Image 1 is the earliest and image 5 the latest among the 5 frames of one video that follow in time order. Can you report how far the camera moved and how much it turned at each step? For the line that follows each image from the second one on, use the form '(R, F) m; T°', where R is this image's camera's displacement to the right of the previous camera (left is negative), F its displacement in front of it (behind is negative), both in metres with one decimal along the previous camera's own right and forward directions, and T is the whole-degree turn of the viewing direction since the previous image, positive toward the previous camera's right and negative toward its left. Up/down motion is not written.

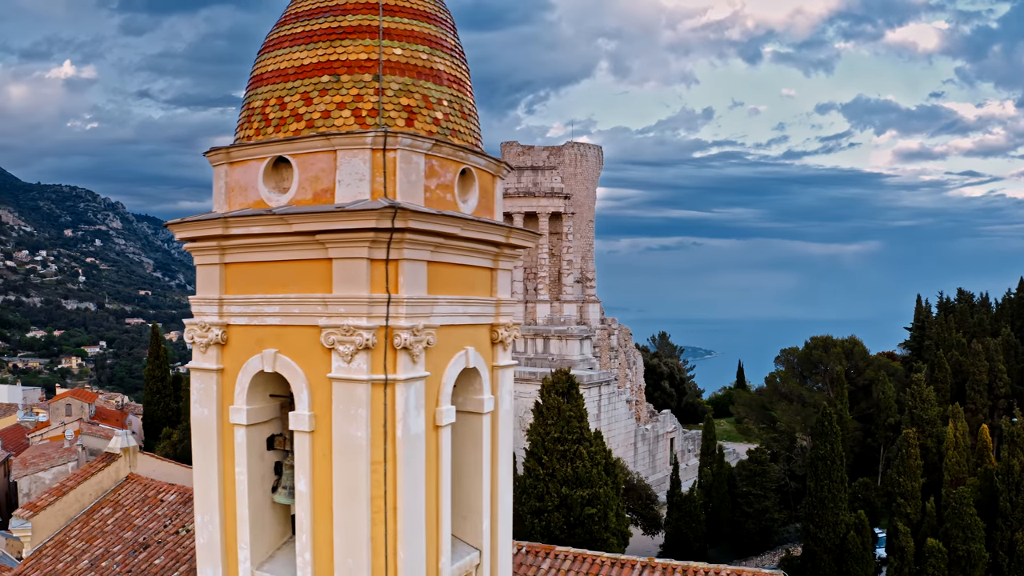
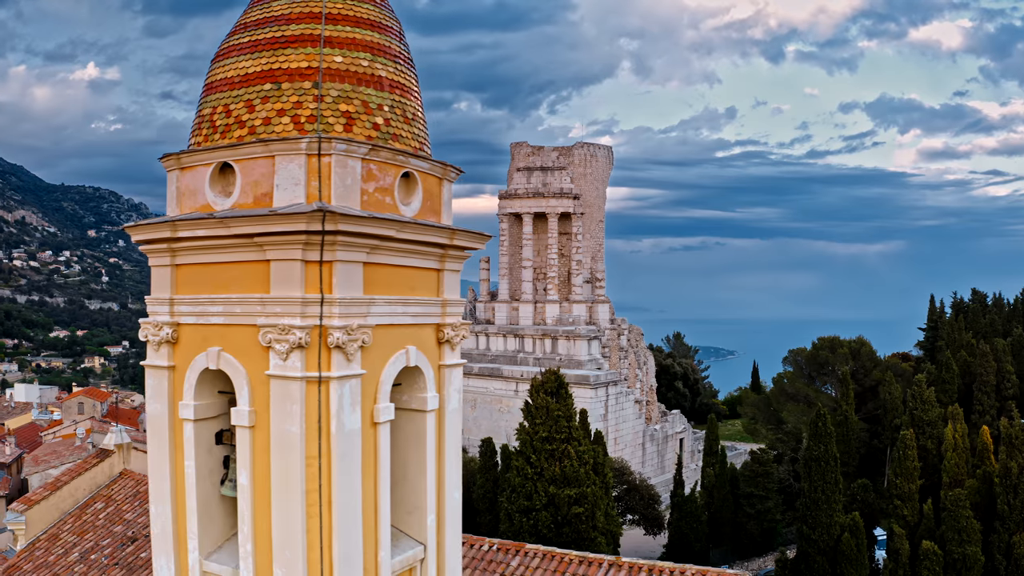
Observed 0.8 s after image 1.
(+0.5, -0.1) m; -1°
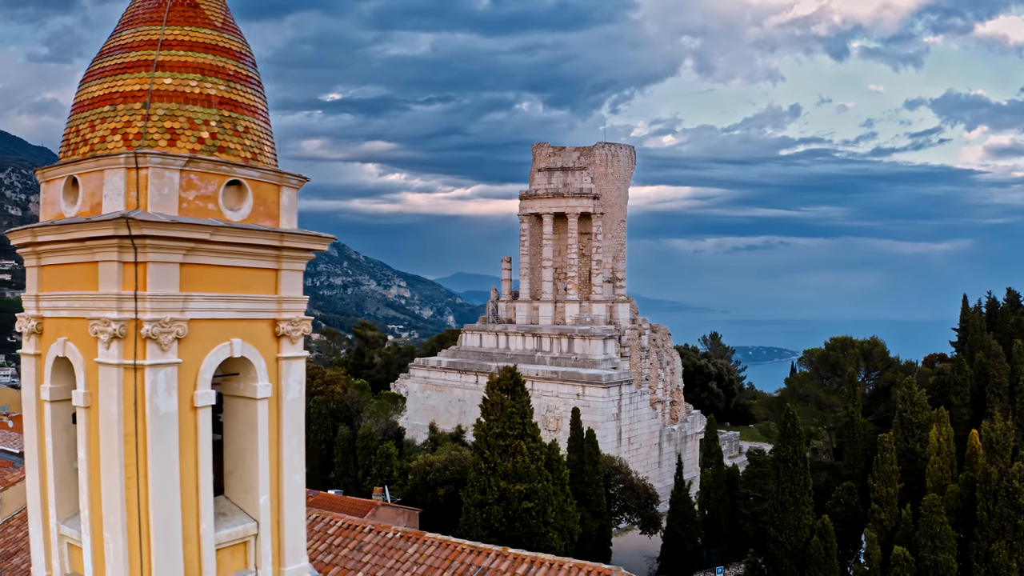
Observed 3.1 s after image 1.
(+1.5, -0.4) m; -3°
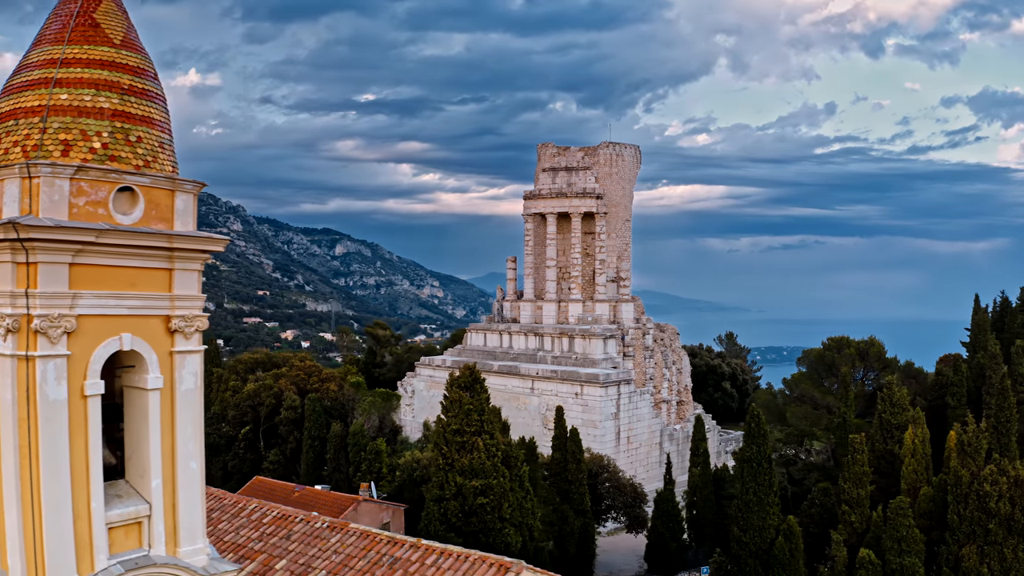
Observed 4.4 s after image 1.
(+1.1, -0.3) m; -1°
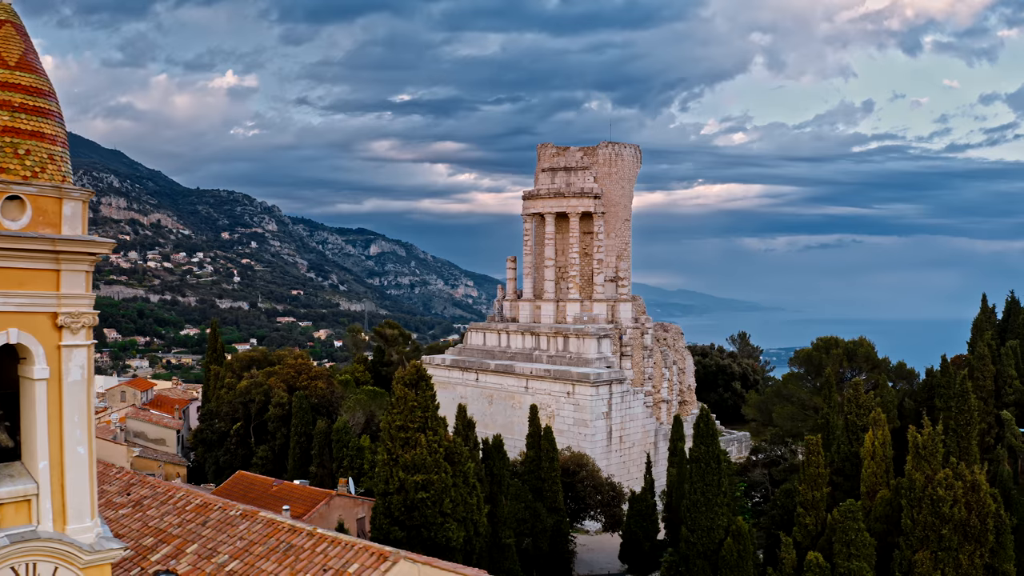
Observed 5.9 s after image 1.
(+1.3, -0.5) m; -1°
